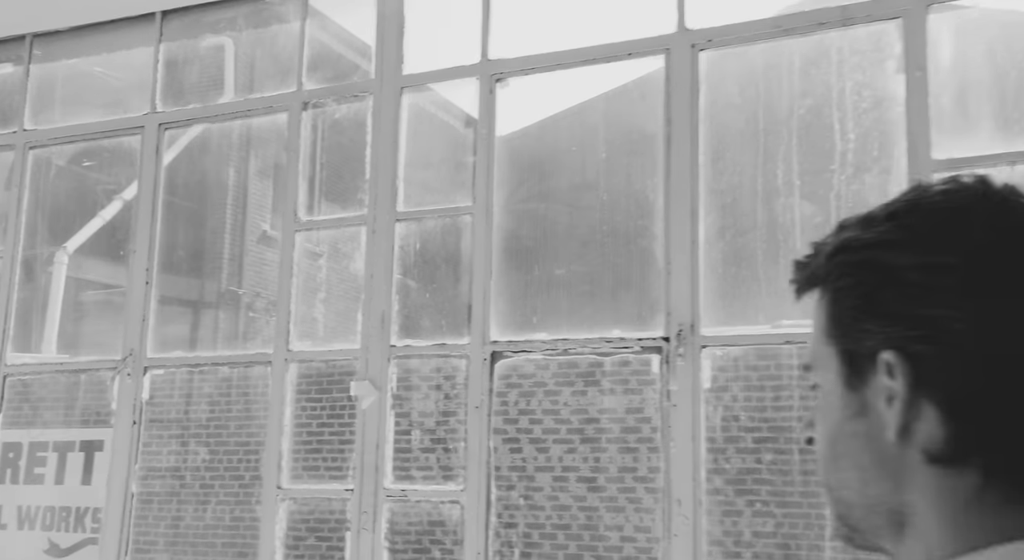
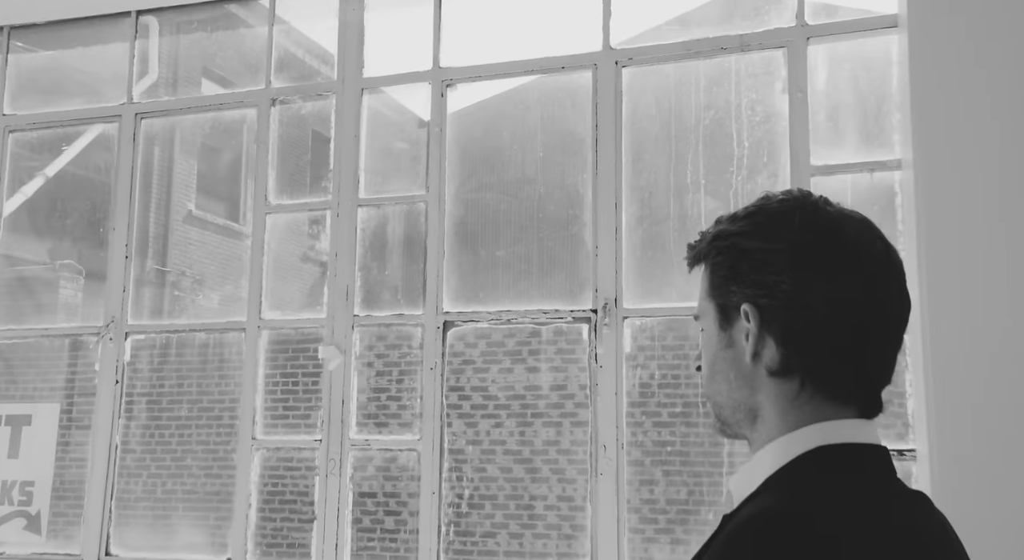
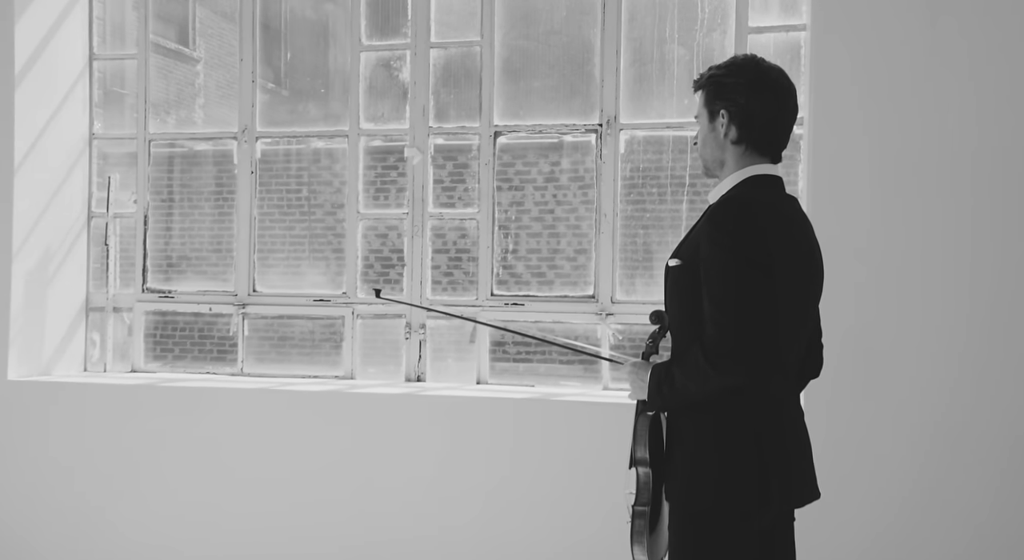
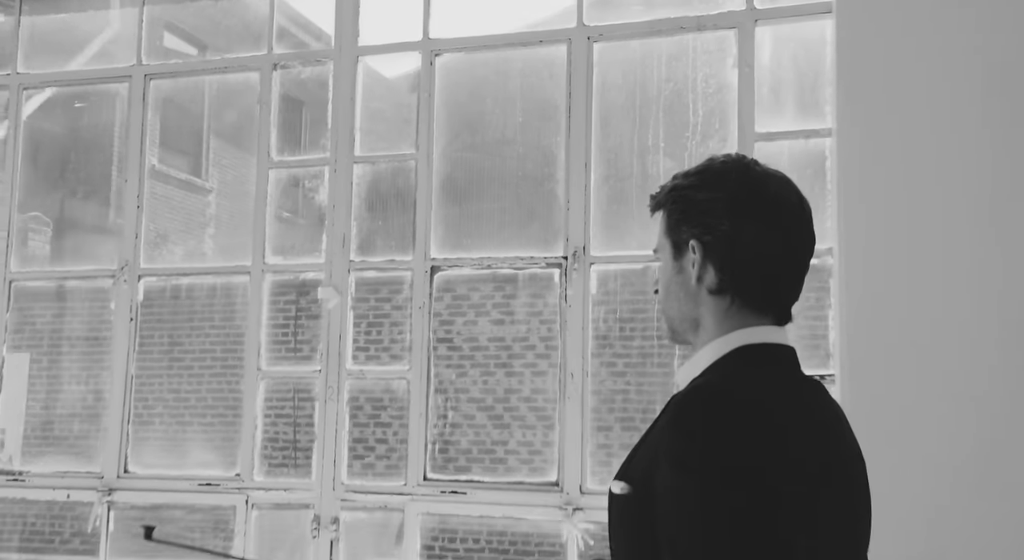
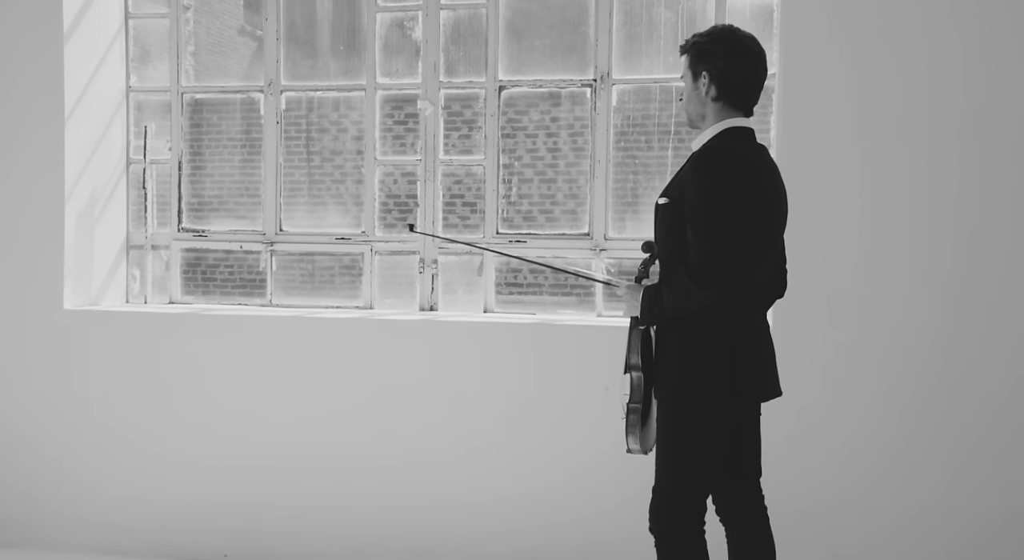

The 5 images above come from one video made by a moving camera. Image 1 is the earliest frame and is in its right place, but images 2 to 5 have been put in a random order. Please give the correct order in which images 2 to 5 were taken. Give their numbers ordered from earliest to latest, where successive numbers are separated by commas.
2, 4, 3, 5
